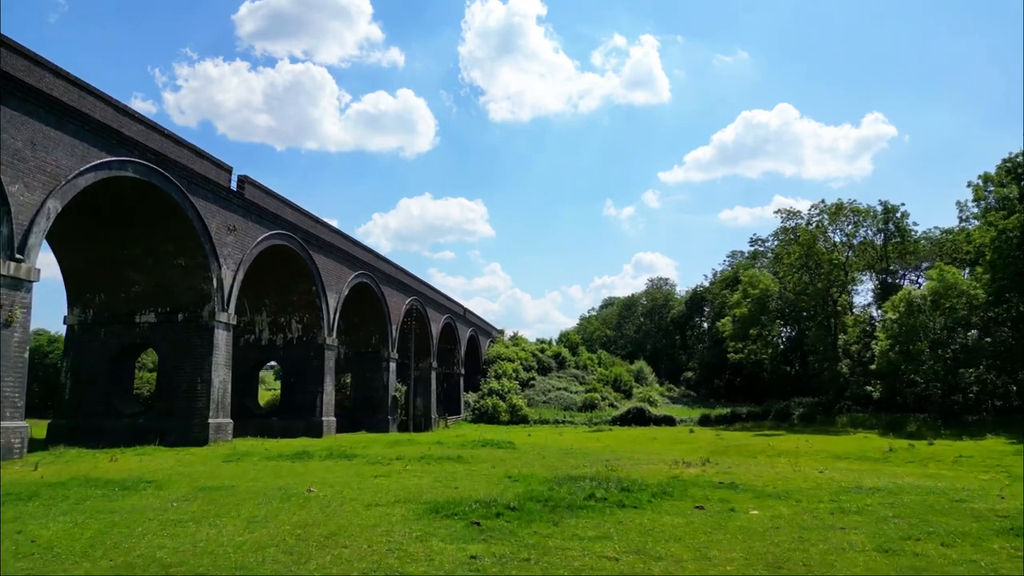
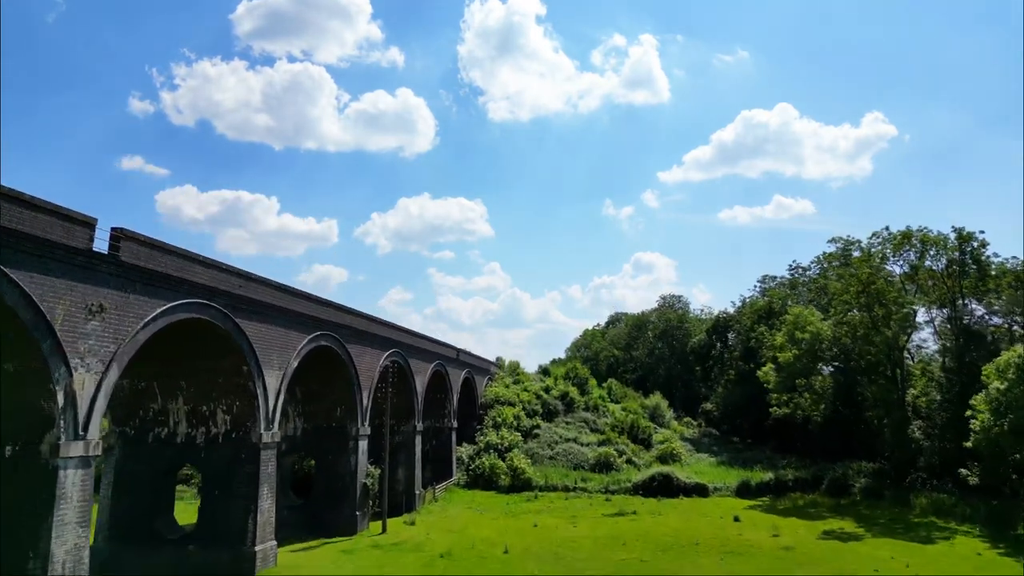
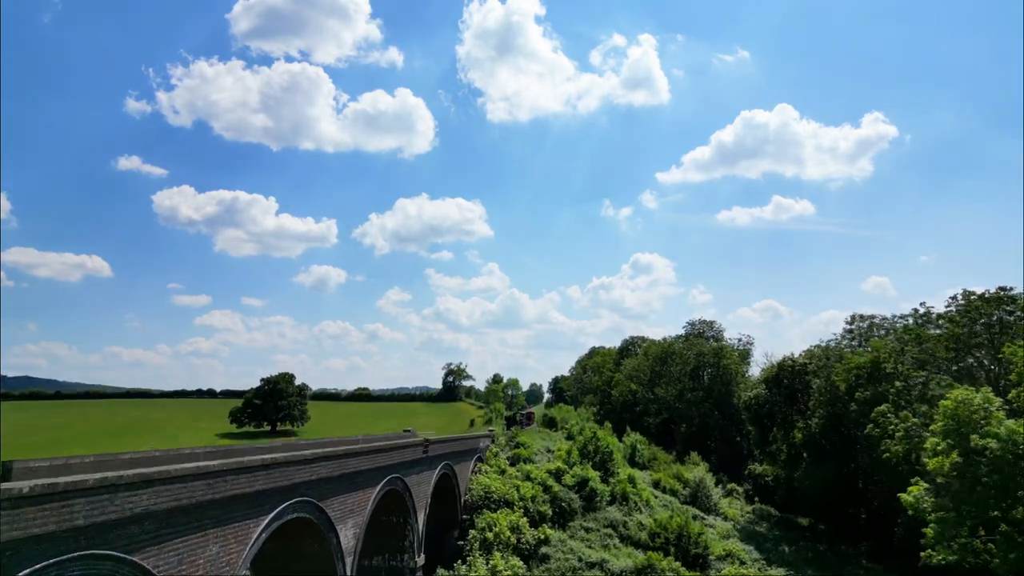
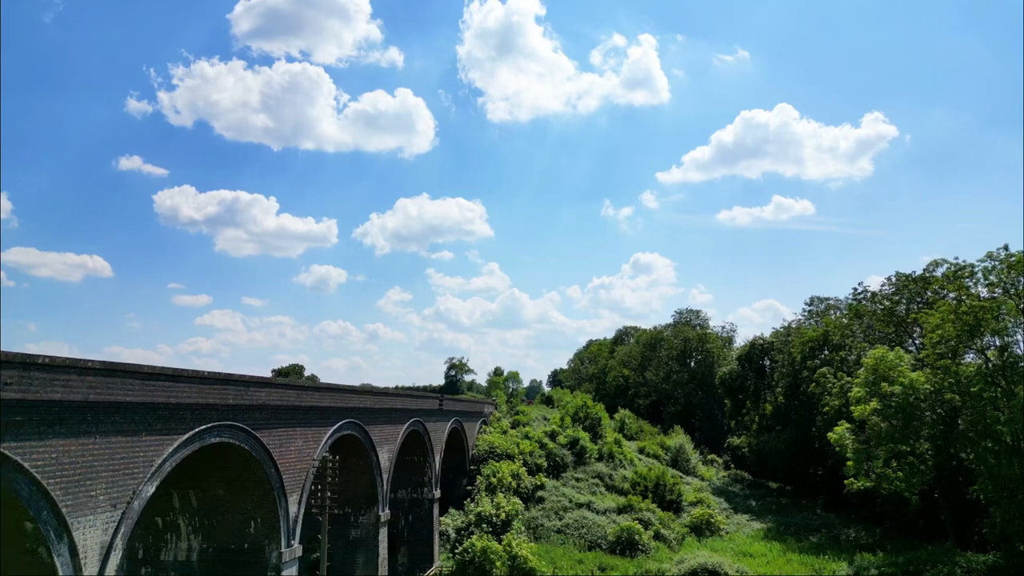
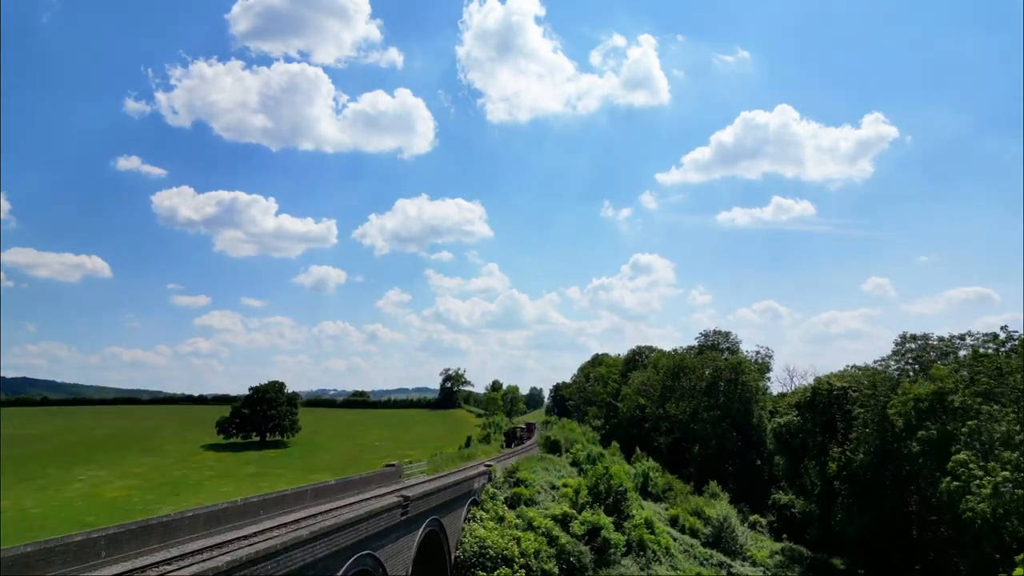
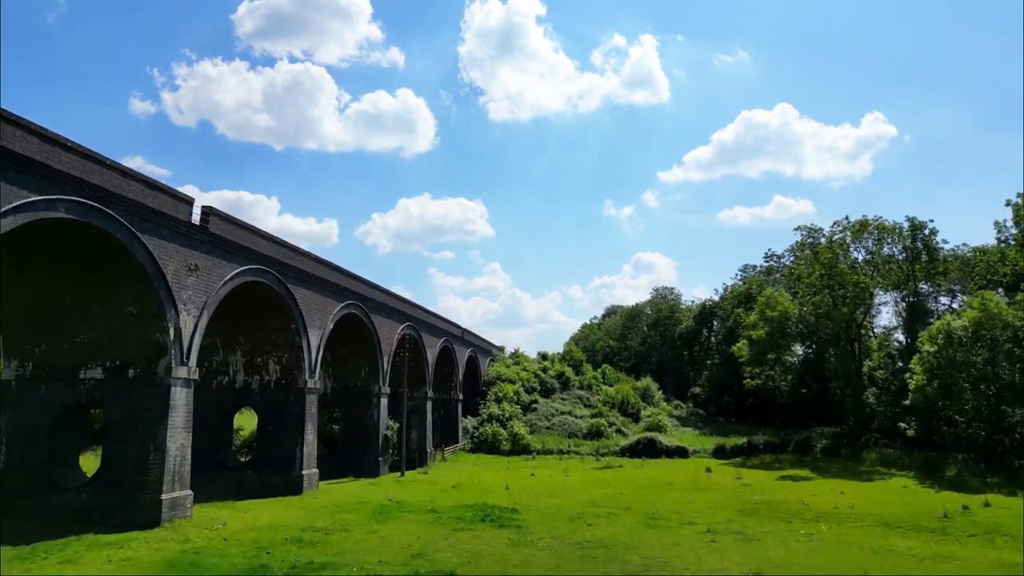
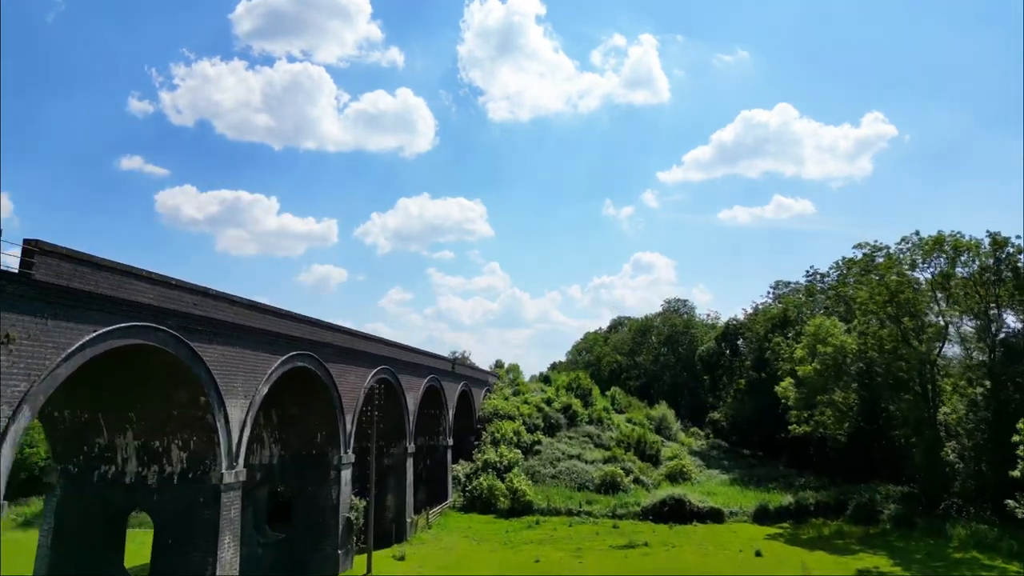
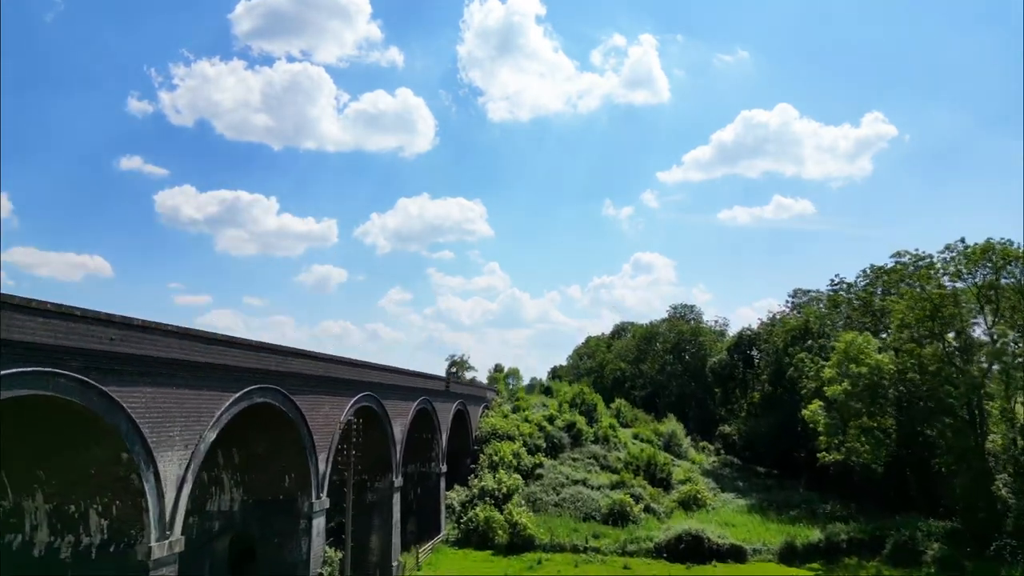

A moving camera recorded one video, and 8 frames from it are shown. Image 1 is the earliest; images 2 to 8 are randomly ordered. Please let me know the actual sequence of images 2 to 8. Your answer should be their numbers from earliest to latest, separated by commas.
6, 2, 7, 8, 4, 3, 5
